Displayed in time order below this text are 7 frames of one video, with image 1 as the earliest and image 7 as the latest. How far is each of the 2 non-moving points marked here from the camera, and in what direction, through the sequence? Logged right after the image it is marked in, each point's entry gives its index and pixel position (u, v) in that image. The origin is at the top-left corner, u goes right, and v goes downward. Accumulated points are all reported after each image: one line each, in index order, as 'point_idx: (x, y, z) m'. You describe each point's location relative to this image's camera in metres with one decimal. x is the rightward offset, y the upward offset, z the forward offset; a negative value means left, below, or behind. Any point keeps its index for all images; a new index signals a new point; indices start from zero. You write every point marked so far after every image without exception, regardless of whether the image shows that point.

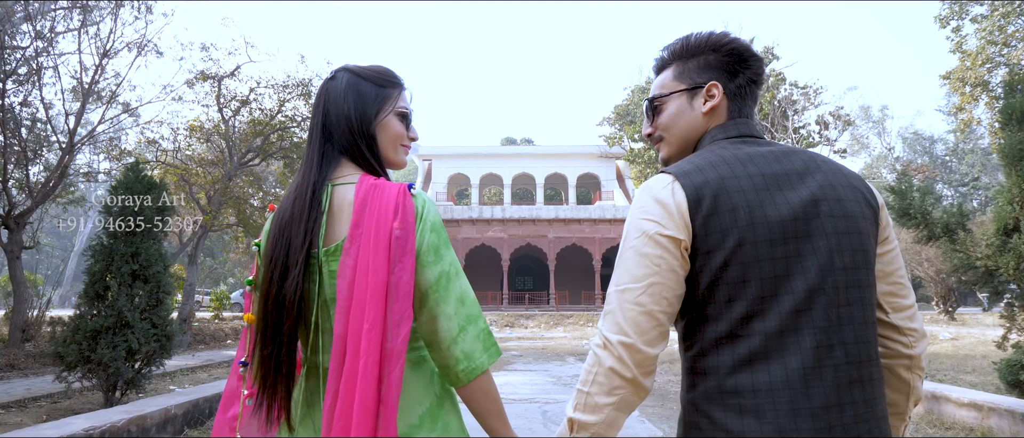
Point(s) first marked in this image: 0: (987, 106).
0: (+11.9, +2.8, +14.8) m
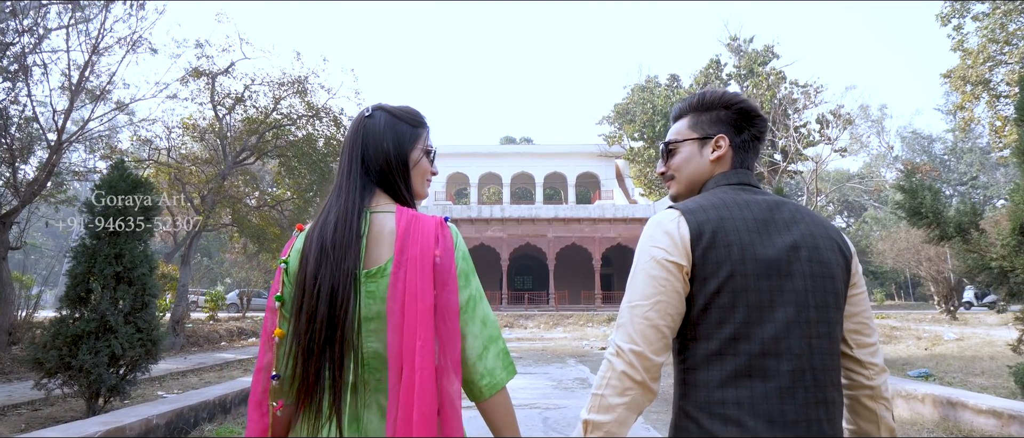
0: (+11.9, +2.8, +14.6) m
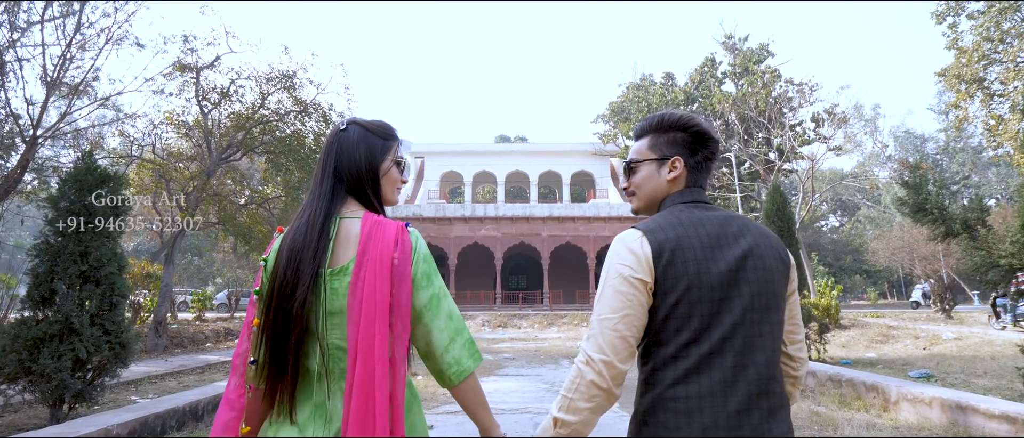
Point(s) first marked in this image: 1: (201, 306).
0: (+11.7, +2.8, +14.6) m
1: (-8.5, -2.3, +15.7) m
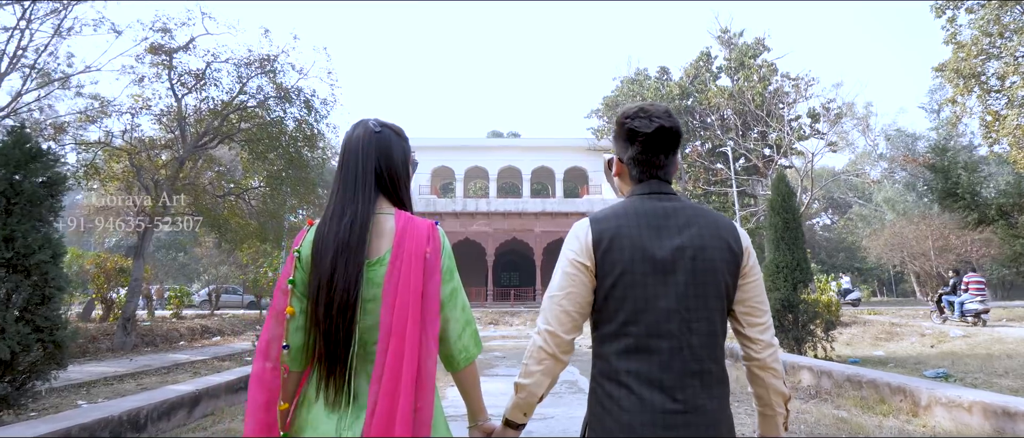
0: (+11.5, +2.9, +14.3) m
1: (-8.7, -2.2, +15.2) m
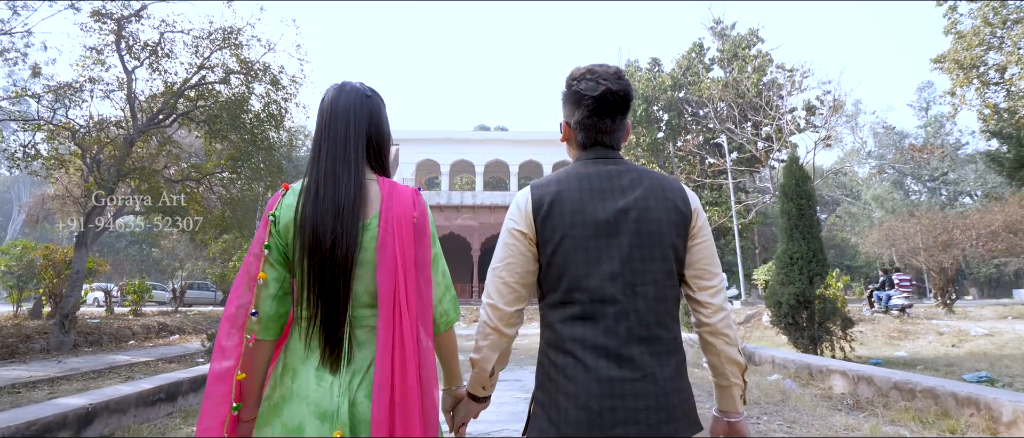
0: (+11.3, +3.1, +13.8) m
1: (-9.0, -2.0, +14.3) m
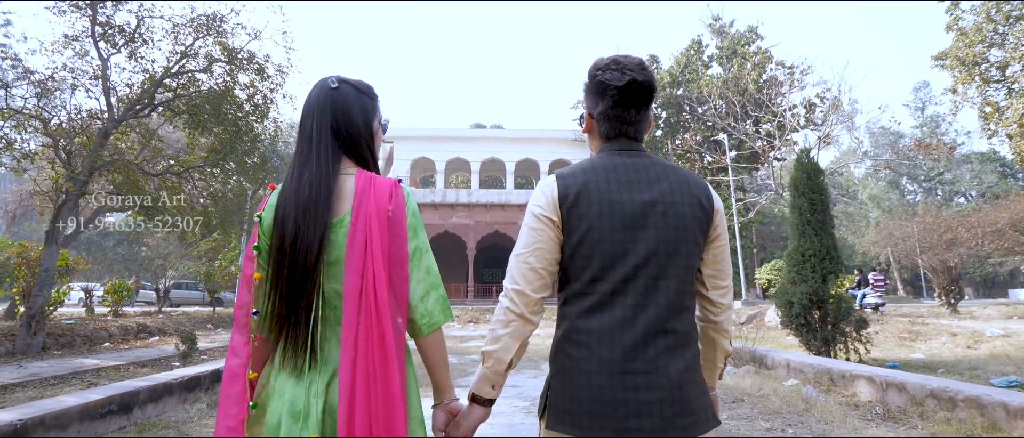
0: (+11.2, +3.1, +13.5) m
1: (-9.1, -1.9, +13.8) m
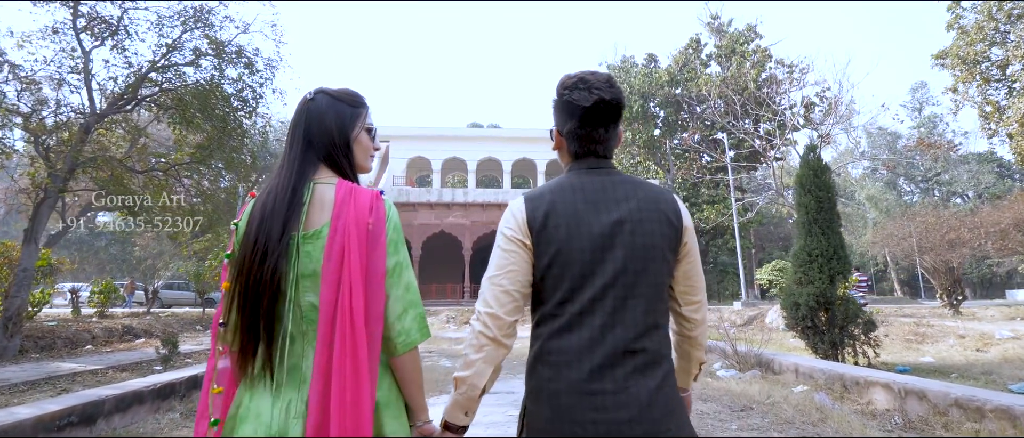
0: (+11.1, +3.1, +13.3) m
1: (-9.2, -1.9, +13.6) m
